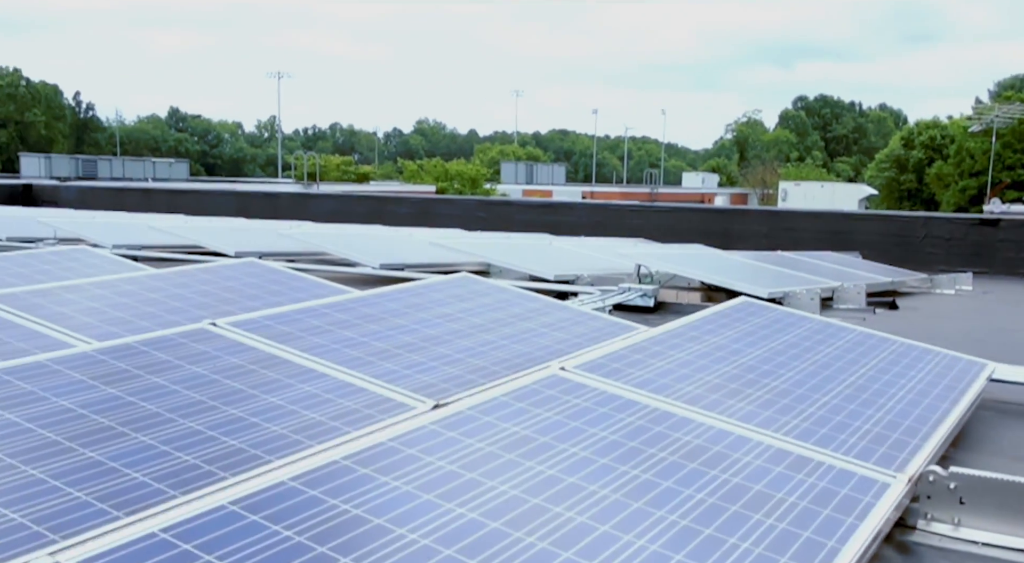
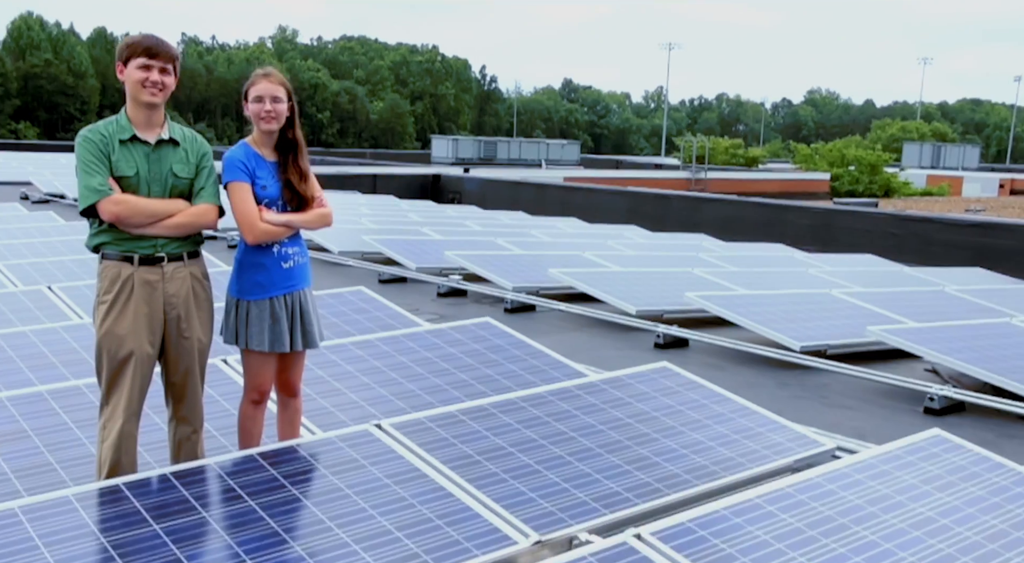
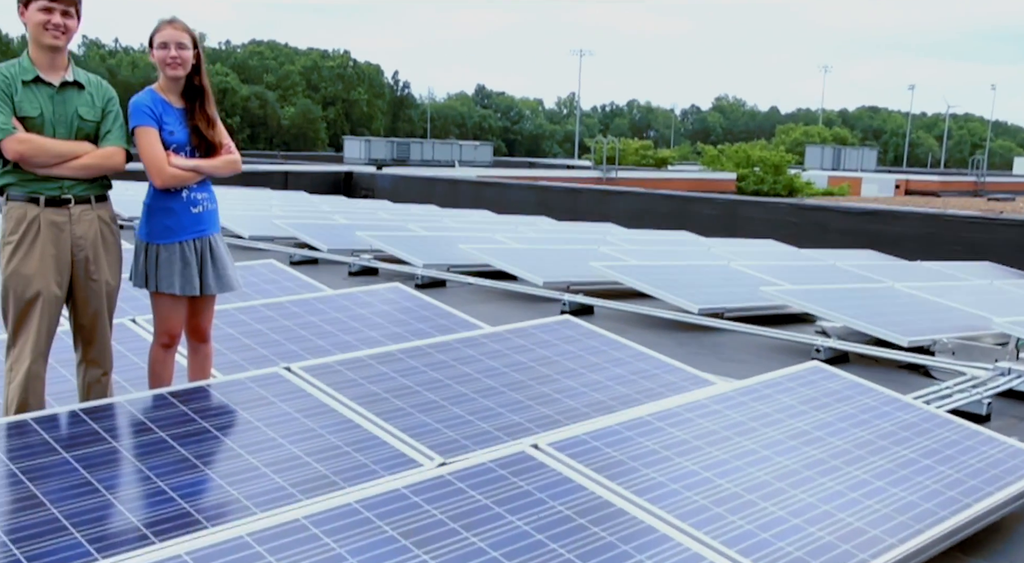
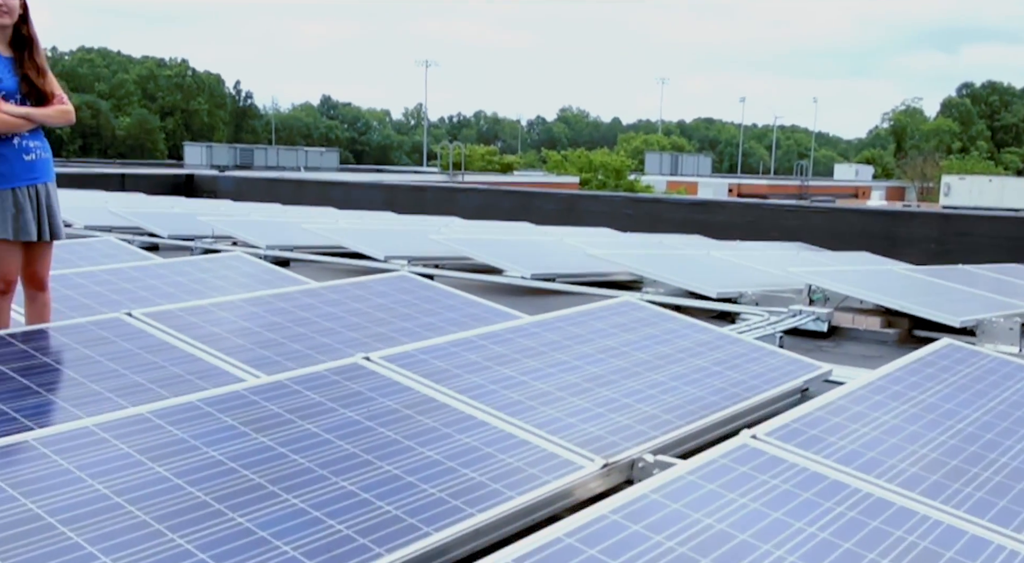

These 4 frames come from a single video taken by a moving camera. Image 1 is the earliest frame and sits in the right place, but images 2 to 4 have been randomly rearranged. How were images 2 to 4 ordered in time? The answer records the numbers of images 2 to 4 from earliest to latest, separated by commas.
4, 3, 2
